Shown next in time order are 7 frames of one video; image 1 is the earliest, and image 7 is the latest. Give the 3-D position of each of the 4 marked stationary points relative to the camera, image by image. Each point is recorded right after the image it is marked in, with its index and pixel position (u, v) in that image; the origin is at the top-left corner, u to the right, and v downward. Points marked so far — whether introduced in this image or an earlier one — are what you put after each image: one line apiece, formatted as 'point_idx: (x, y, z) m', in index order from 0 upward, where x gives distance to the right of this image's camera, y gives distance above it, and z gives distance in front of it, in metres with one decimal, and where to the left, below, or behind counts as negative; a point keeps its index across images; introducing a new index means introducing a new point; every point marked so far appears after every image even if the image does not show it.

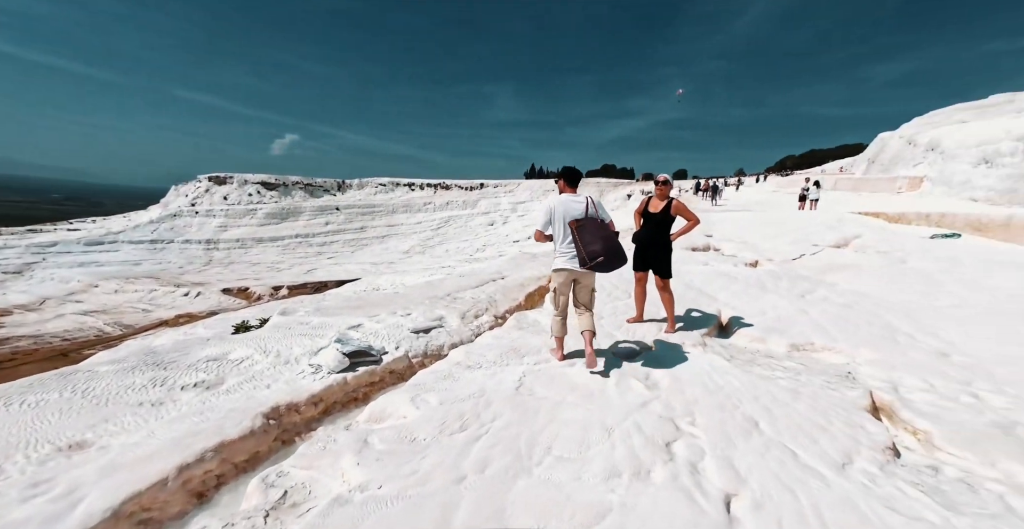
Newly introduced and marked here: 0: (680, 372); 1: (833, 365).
0: (+1.5, -0.9, +3.3) m
1: (+2.9, -0.9, +3.4) m
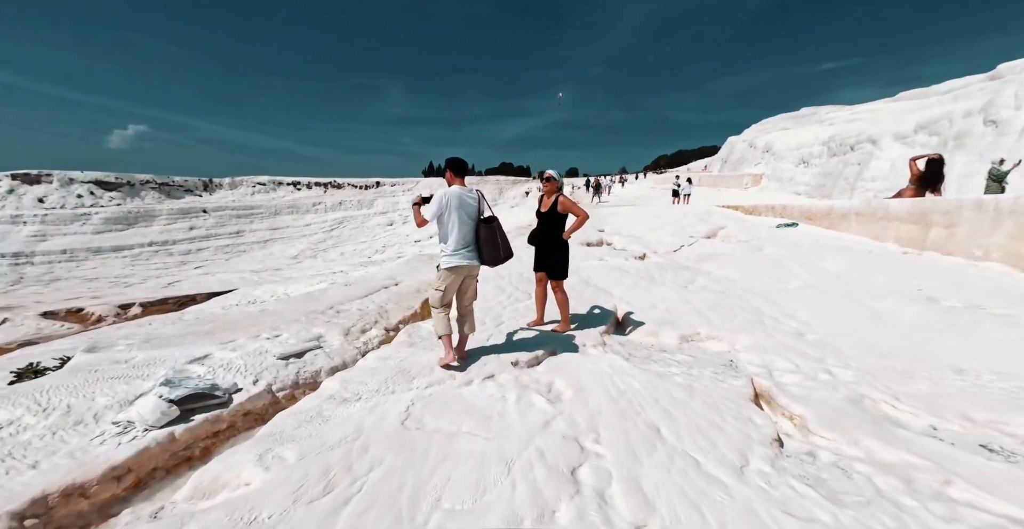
0: (+0.6, -0.9, +3.2) m
1: (+2.0, -0.9, +3.6) m
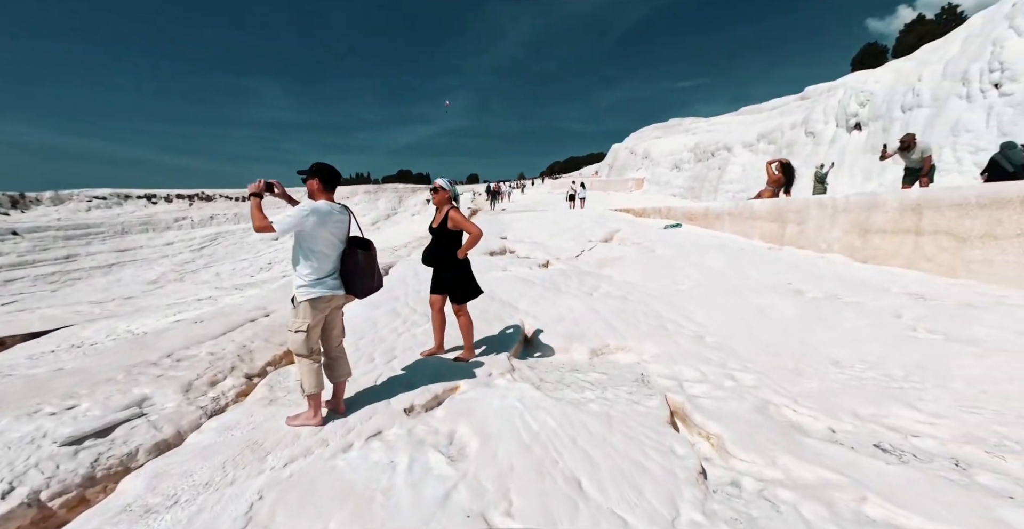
0: (-0.2, -1.1, +2.7) m
1: (+1.0, -0.9, +3.4) m
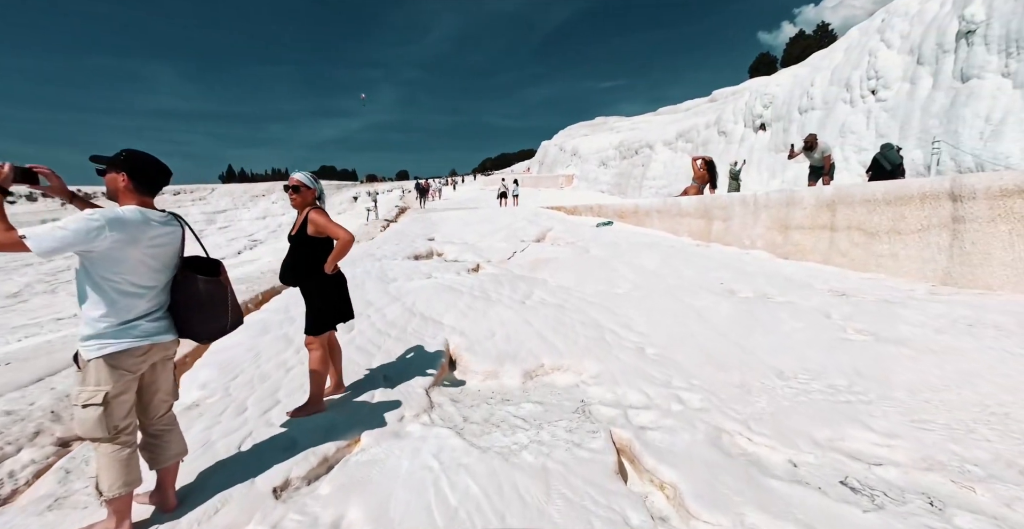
0: (-0.6, -1.2, +2.0) m
1: (+0.4, -1.0, +3.0) m
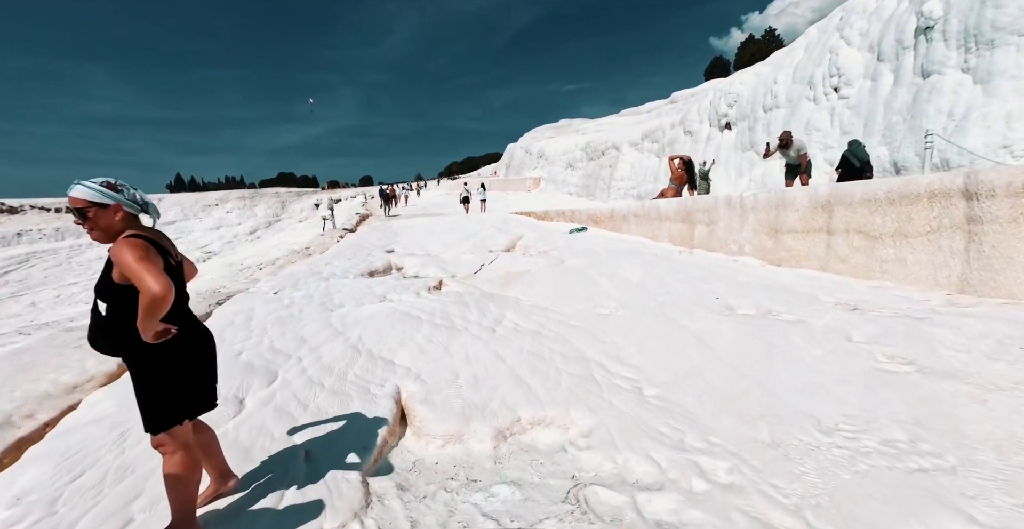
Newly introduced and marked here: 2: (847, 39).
0: (-0.8, -1.4, +1.2) m
1: (+0.2, -1.2, +2.2) m
2: (+9.4, +6.3, +10.6) m
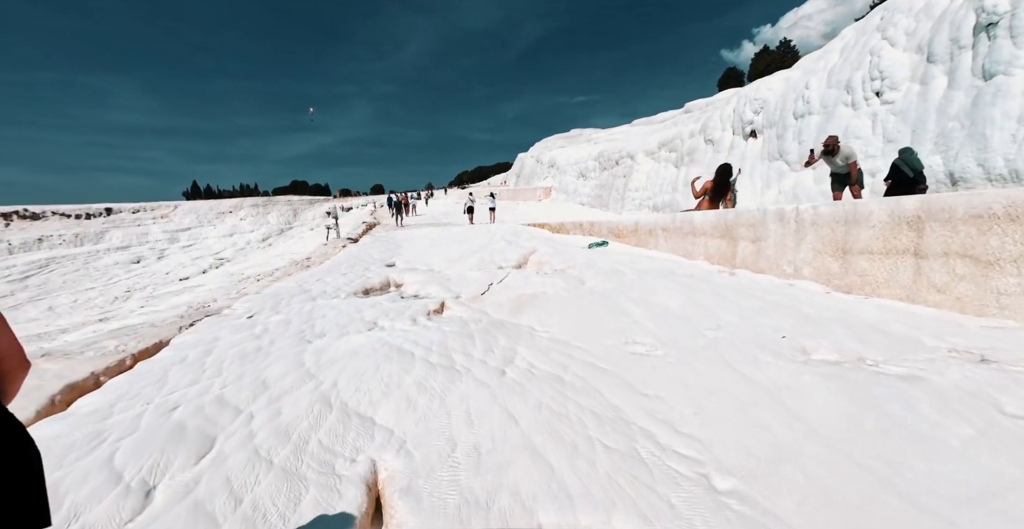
0: (-0.7, -1.6, +0.4) m
1: (+0.3, -1.4, +1.4) m
2: (+9.8, +5.8, +9.7) m
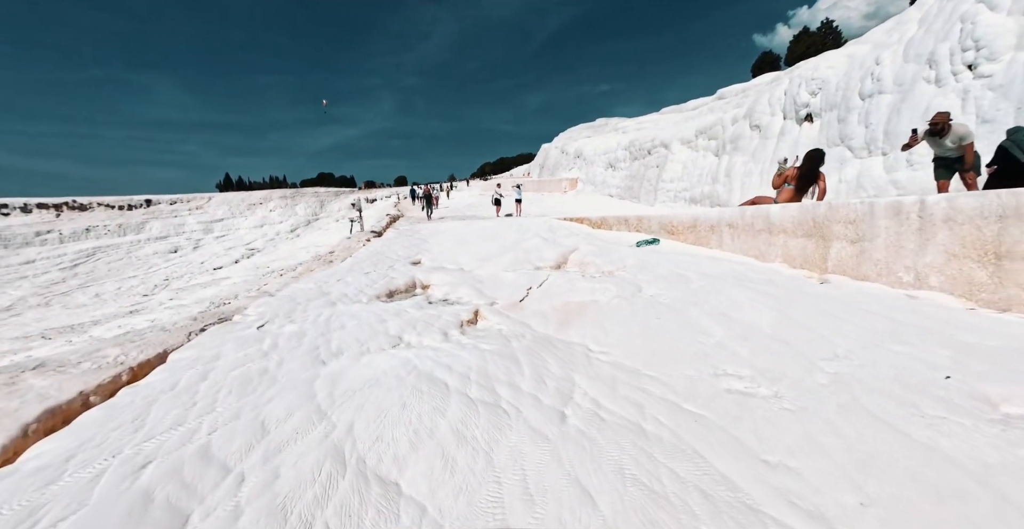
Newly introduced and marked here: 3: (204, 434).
0: (-0.5, -1.7, -0.2) m
1: (+0.6, -1.5, +0.7) m
2: (+10.6, +5.8, +8.3) m
3: (-1.8, -1.0, +2.3) m
